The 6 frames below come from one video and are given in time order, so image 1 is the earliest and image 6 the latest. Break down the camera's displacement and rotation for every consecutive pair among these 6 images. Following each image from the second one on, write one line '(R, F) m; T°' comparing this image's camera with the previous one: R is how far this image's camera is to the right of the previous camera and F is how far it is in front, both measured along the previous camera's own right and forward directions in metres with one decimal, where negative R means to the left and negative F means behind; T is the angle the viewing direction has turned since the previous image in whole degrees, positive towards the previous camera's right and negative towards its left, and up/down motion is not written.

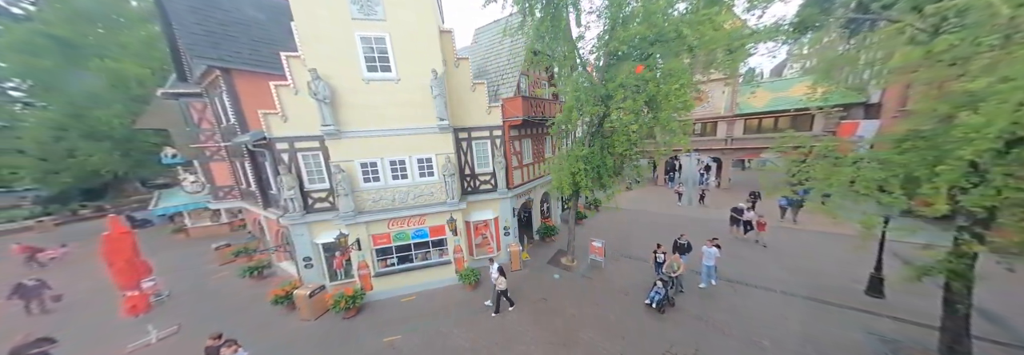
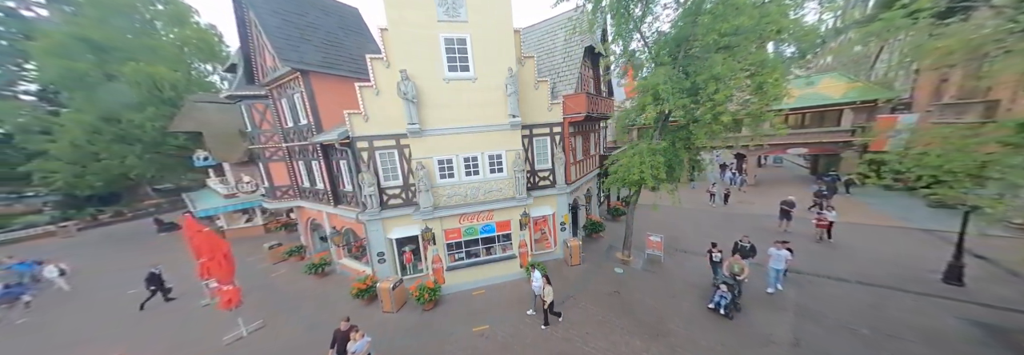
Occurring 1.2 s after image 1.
(-2.5, -0.2) m; 0°
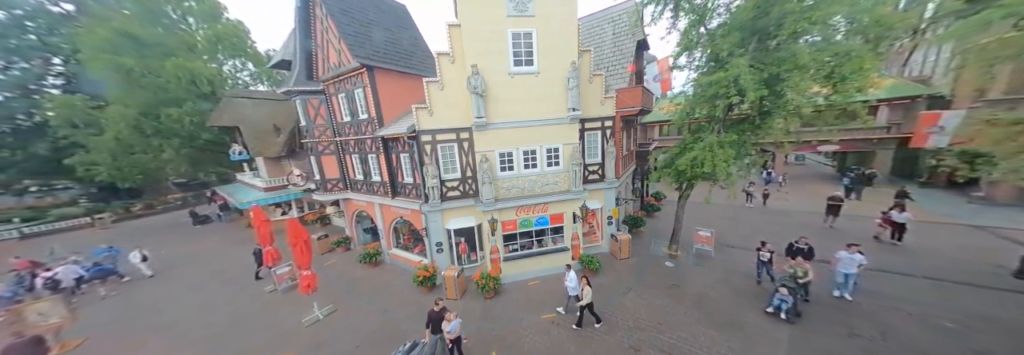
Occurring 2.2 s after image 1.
(-2.0, -0.2) m; -1°
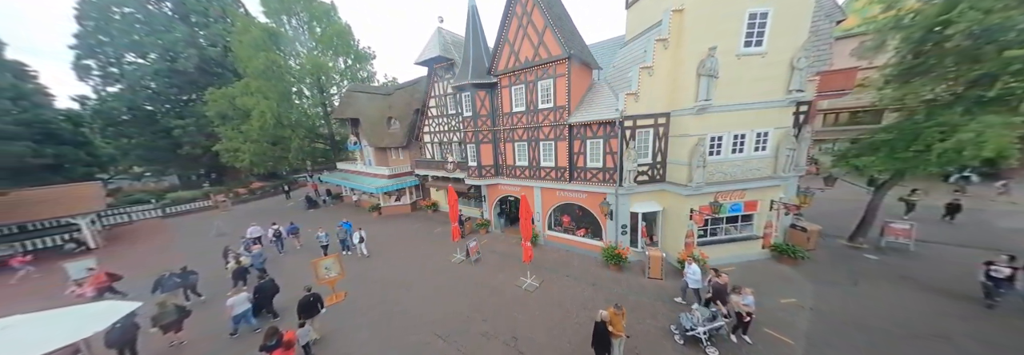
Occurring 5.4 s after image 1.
(-6.8, -0.6) m; -5°
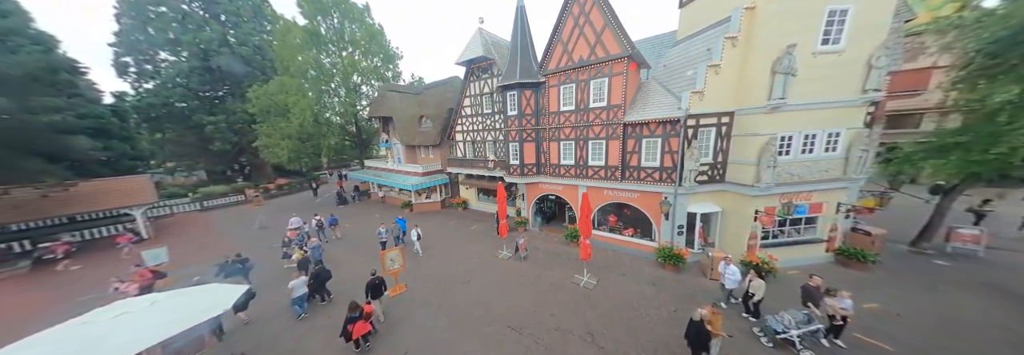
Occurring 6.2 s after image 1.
(-2.0, -0.1) m; -2°
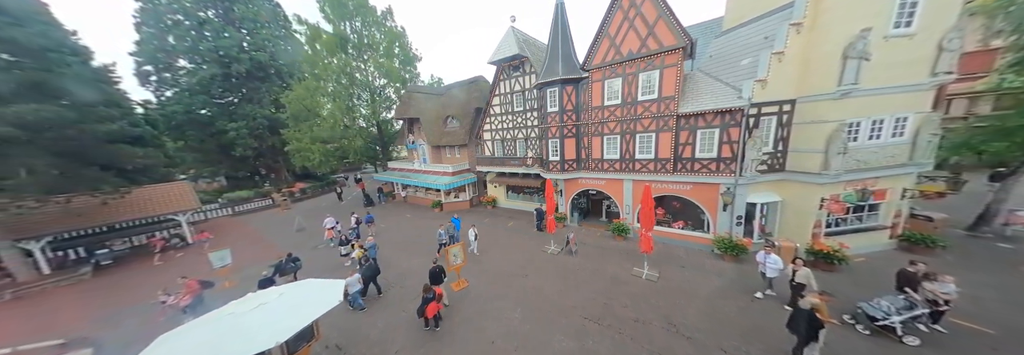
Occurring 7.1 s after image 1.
(-2.1, -0.1) m; -1°
